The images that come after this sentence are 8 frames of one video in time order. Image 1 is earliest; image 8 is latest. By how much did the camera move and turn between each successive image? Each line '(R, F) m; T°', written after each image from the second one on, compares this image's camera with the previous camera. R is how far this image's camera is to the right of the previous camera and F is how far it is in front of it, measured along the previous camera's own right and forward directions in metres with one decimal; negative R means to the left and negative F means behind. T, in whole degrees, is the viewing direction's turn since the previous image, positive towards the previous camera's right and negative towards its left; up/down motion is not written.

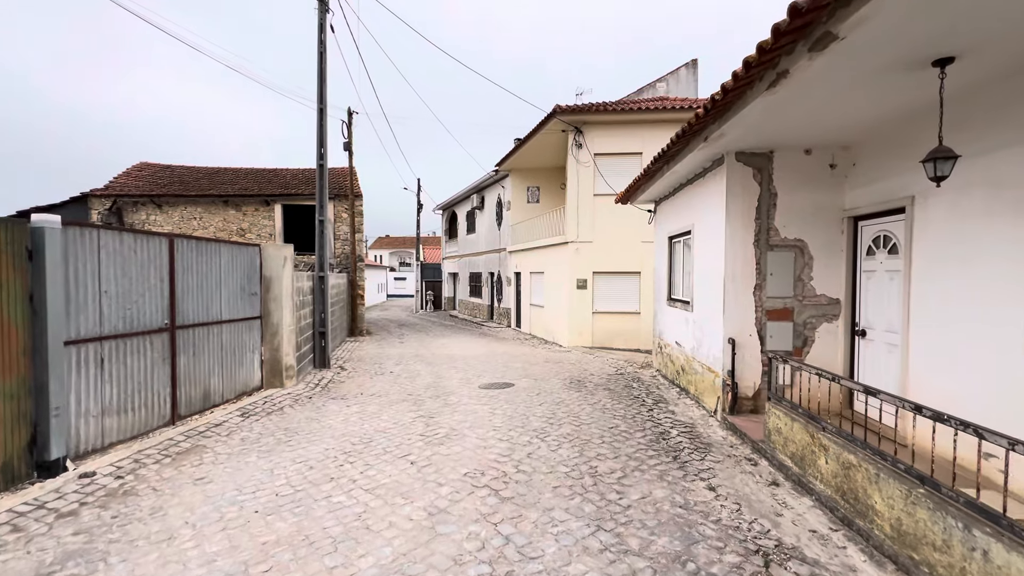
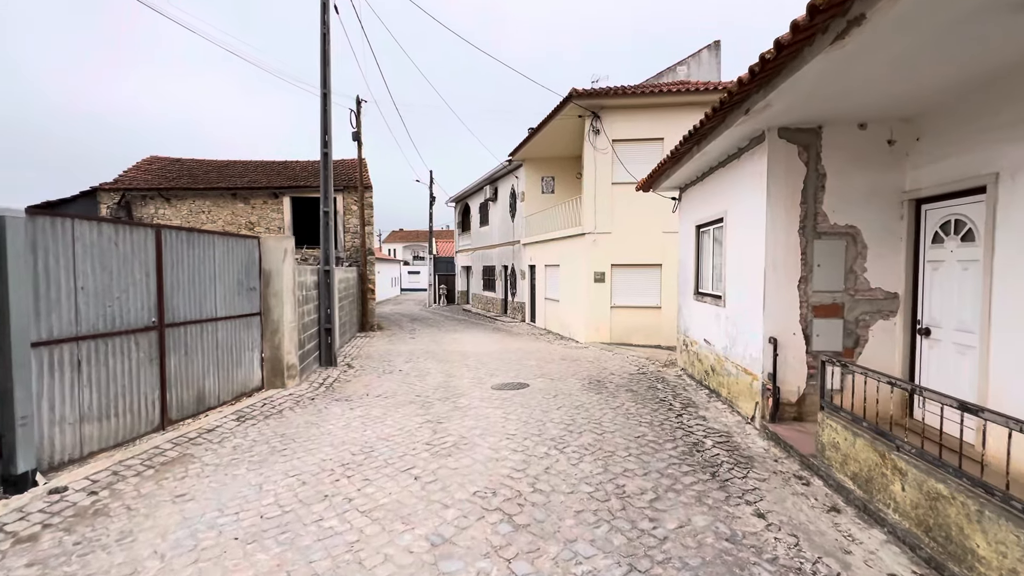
(0.0, +0.5) m; -2°
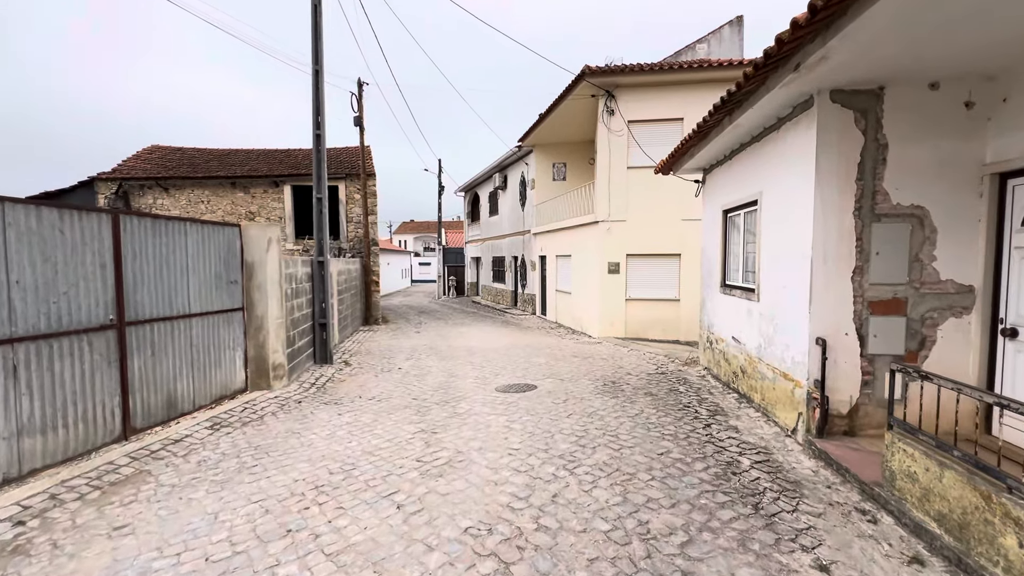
(+0.1, +0.7) m; -1°
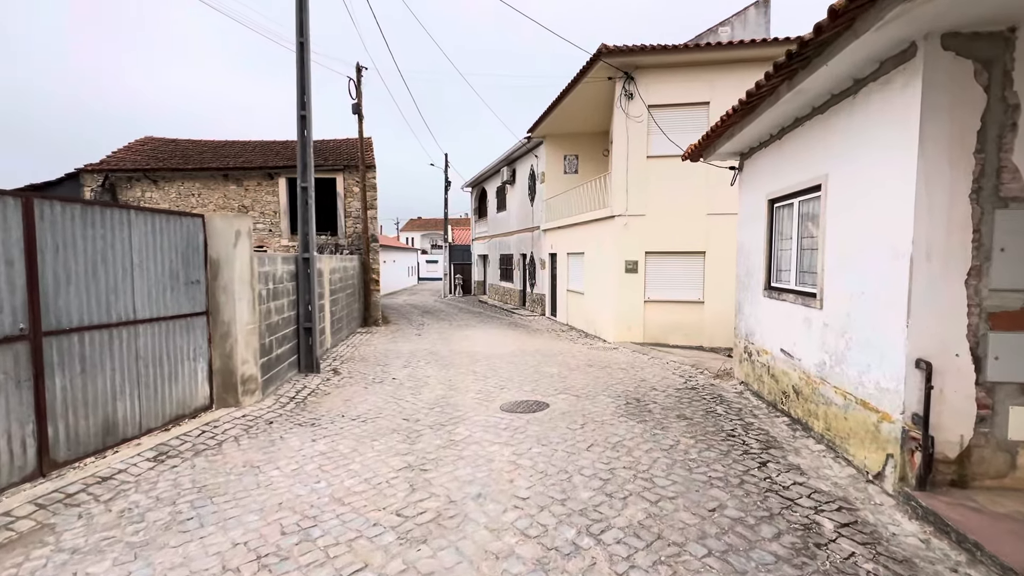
(0.0, +0.9) m; -1°
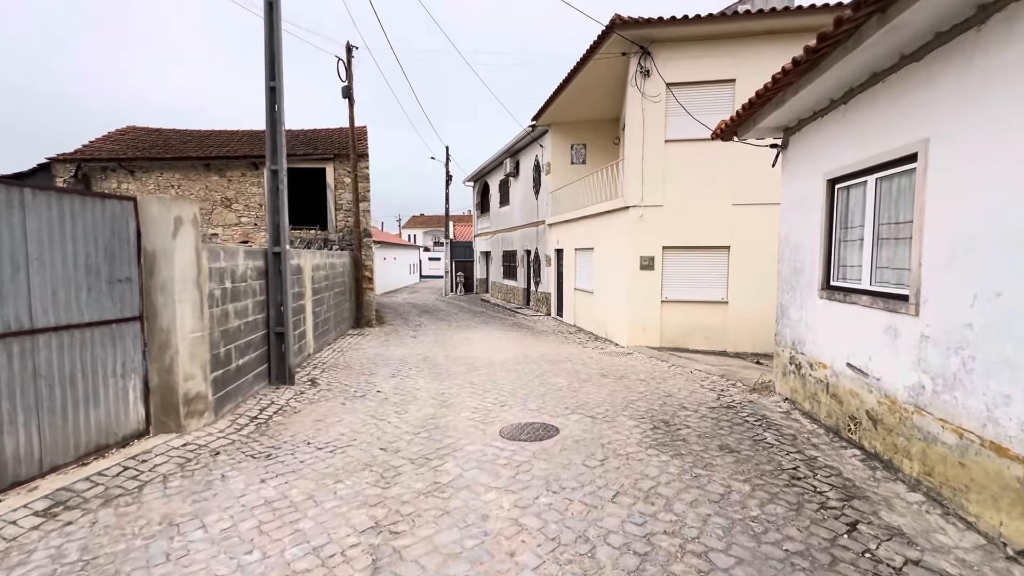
(0.0, +1.0) m; 0°
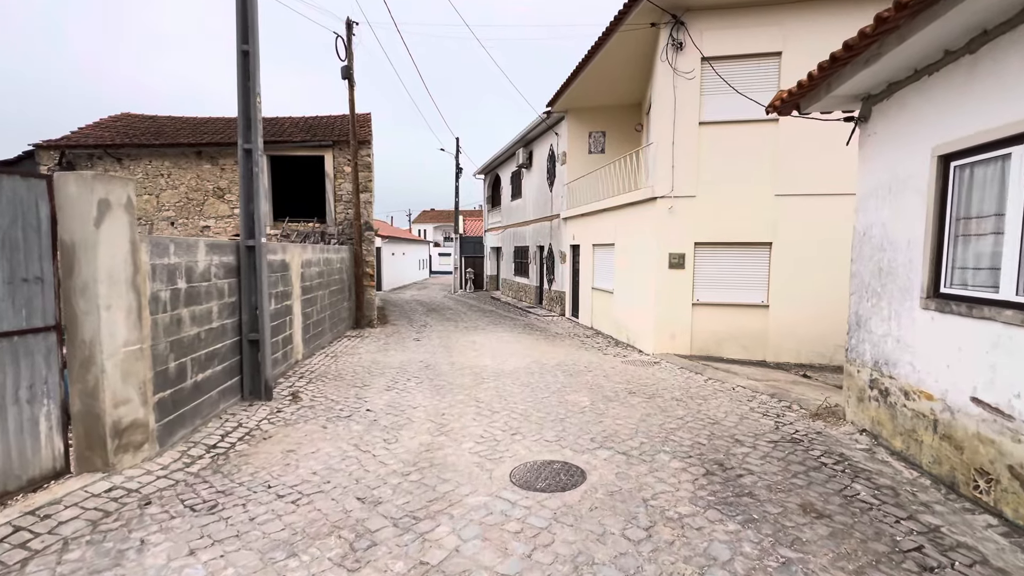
(0.0, +1.0) m; -1°
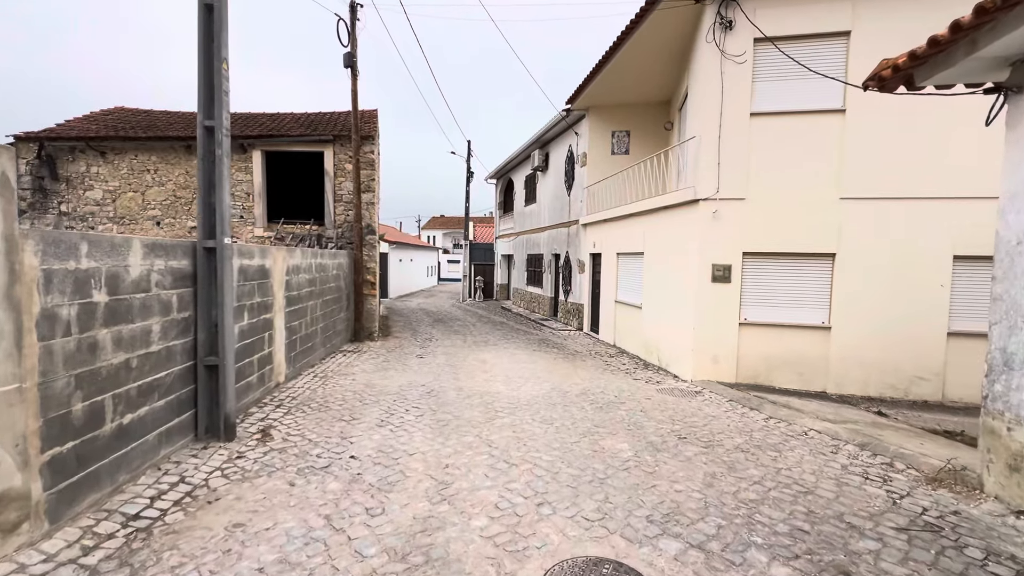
(-0.1, +1.1) m; -1°
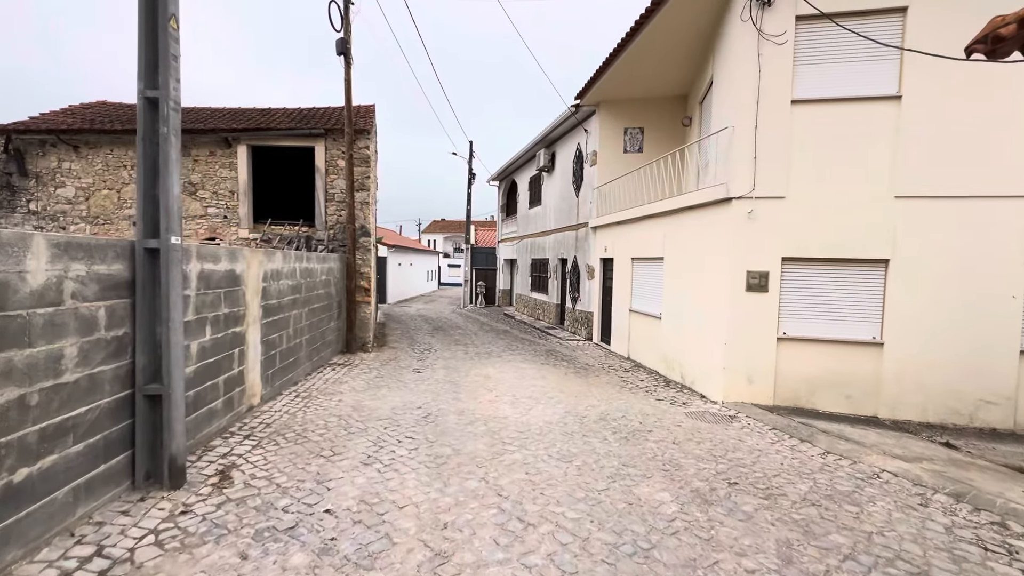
(-0.1, +0.8) m; 0°
